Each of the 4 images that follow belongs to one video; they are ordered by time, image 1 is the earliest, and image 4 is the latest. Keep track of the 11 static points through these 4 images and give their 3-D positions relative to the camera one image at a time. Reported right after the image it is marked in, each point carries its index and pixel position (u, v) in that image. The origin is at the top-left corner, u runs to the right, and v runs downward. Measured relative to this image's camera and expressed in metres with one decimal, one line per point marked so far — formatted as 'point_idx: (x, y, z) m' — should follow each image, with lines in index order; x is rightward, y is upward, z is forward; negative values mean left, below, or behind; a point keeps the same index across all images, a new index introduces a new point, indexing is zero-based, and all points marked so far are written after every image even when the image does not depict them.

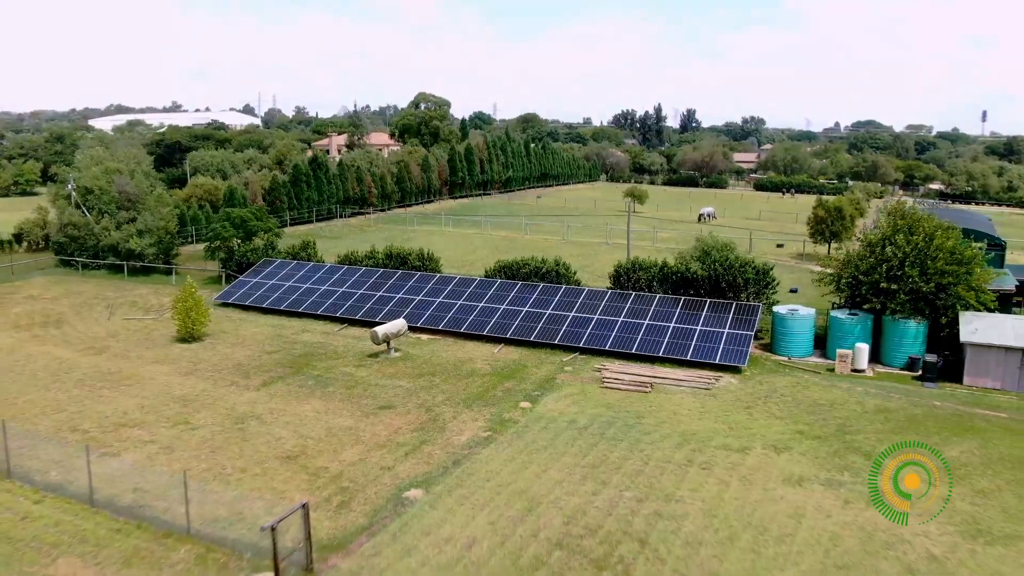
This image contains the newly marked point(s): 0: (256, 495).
0: (-4.3, -3.4, +13.9) m
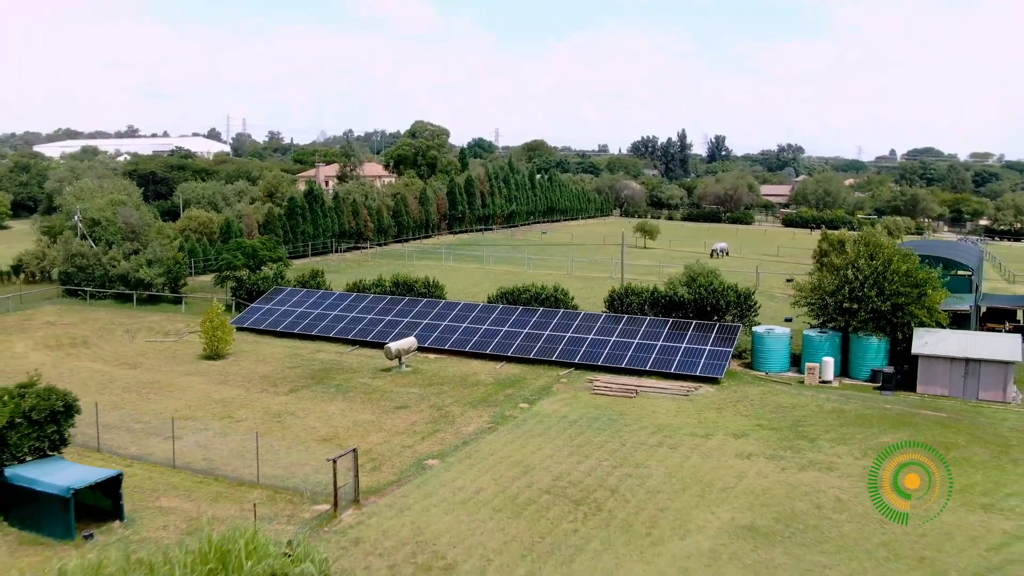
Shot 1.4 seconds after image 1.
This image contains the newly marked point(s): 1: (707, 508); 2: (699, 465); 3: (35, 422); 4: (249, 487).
0: (-4.3, -3.5, +17.2) m
1: (+3.2, -3.6, +13.8) m
2: (+3.9, -3.7, +17.6) m
3: (-7.5, -2.1, +13.3) m
4: (-4.7, -3.6, +15.1) m
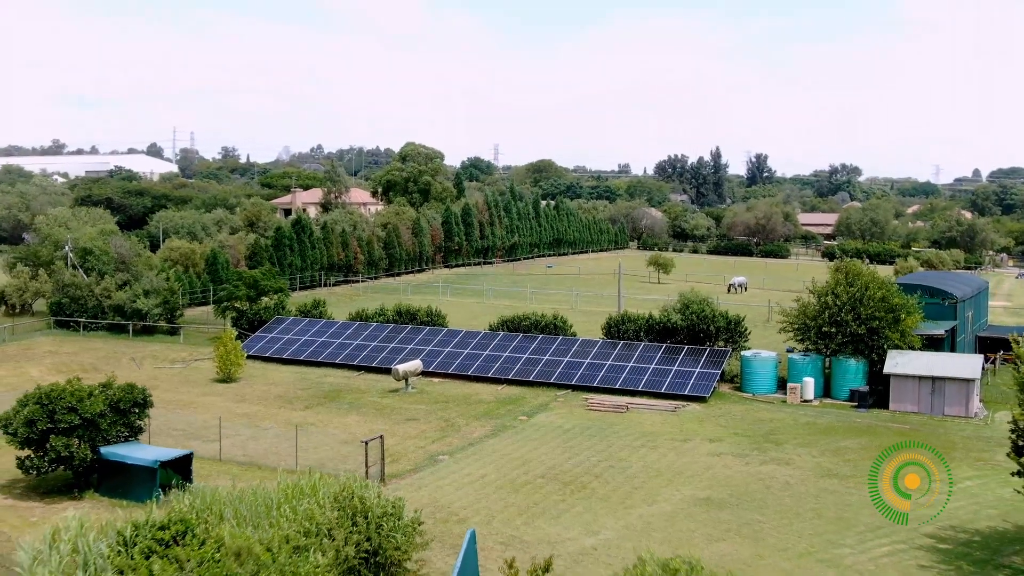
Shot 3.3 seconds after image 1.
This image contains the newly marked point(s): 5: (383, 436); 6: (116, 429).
0: (-4.3, -3.9, +19.9) m
1: (+3.2, -3.9, +16.5) m
2: (+3.9, -4.1, +20.2) m
3: (-7.5, -2.3, +16.0) m
4: (-4.7, -3.9, +17.7) m
5: (-2.8, -3.2, +18.2) m
6: (-7.4, -2.6, +15.7) m
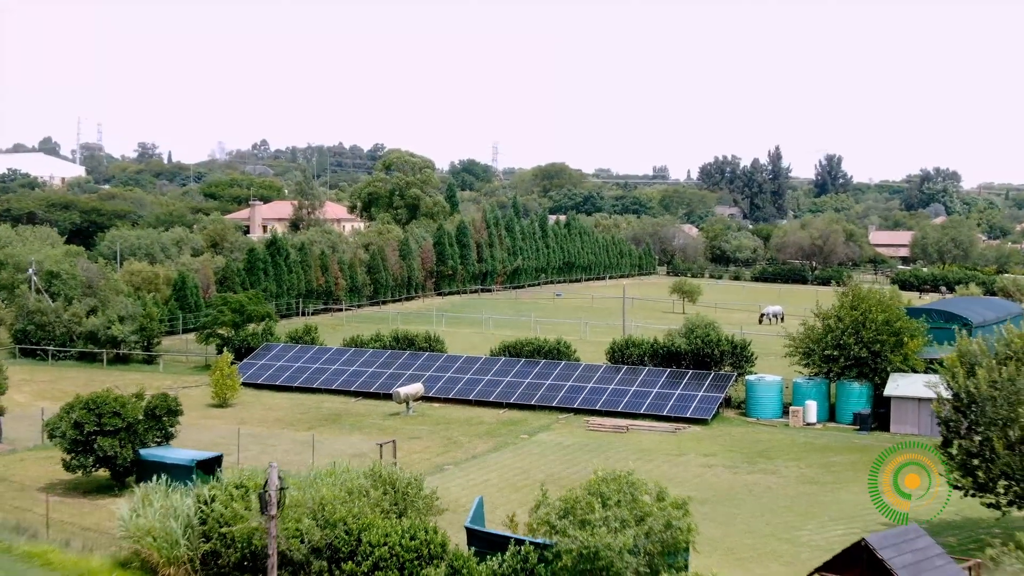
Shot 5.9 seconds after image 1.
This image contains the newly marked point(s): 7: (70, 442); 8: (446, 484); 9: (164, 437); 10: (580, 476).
0: (-4.3, -4.5, +21.3) m
1: (+3.2, -4.3, +17.9) m
2: (+4.0, -4.7, +21.6) m
3: (-7.4, -2.7, +17.5) m
4: (-4.7, -4.4, +19.2) m
5: (-2.7, -3.6, +19.7) m
6: (-7.4, -3.0, +17.2) m
7: (-9.2, -3.2, +17.3) m
8: (-1.5, -4.3, +18.3) m
9: (-7.3, -3.2, +17.6) m
10: (+1.7, -4.5, +19.7) m
